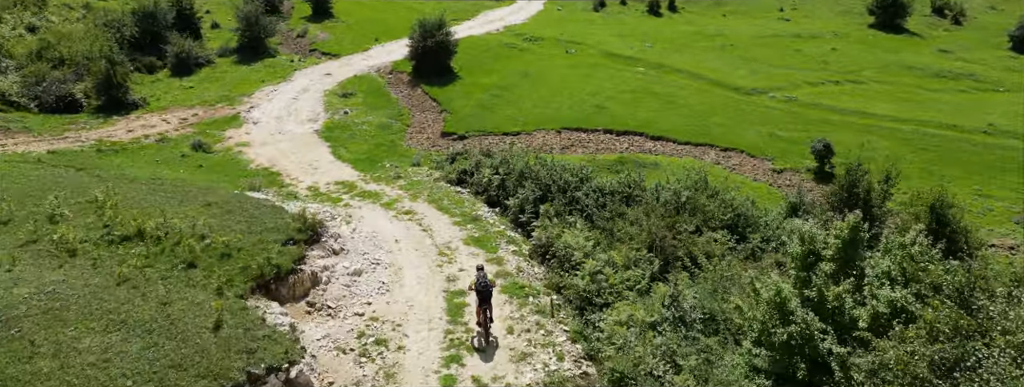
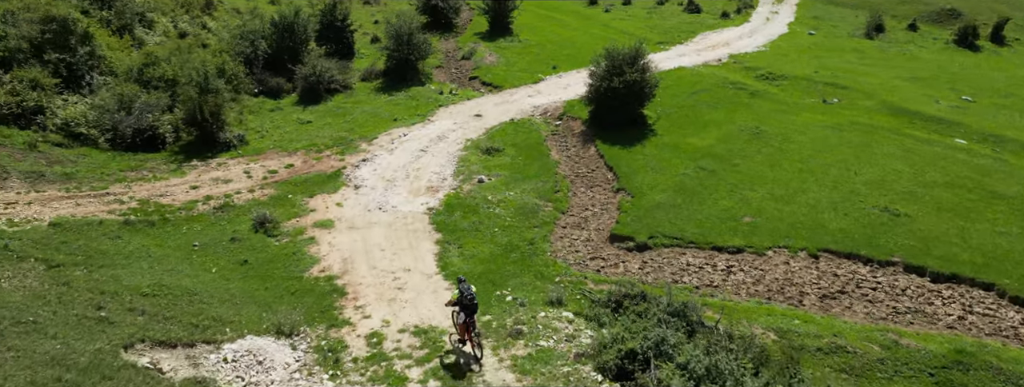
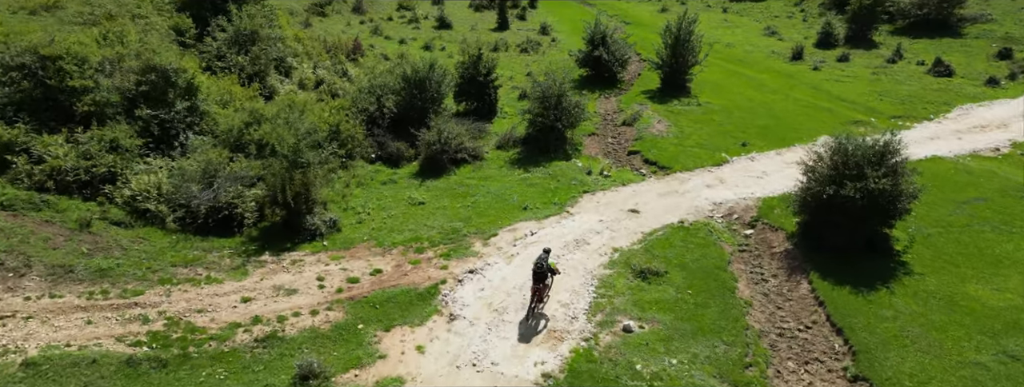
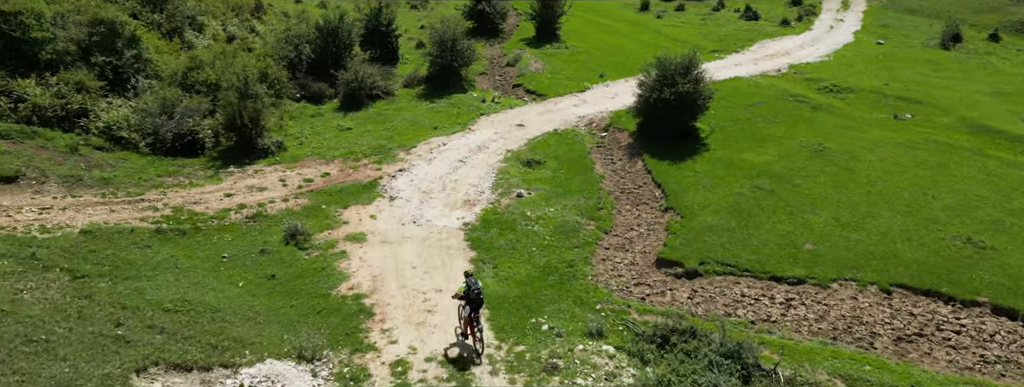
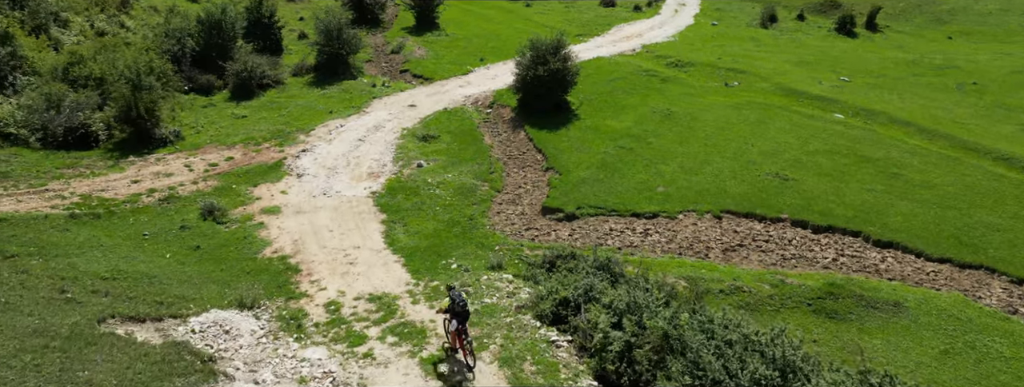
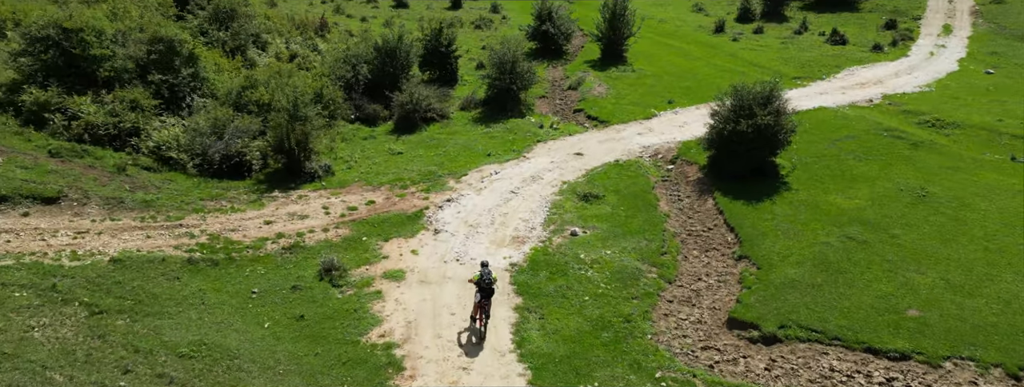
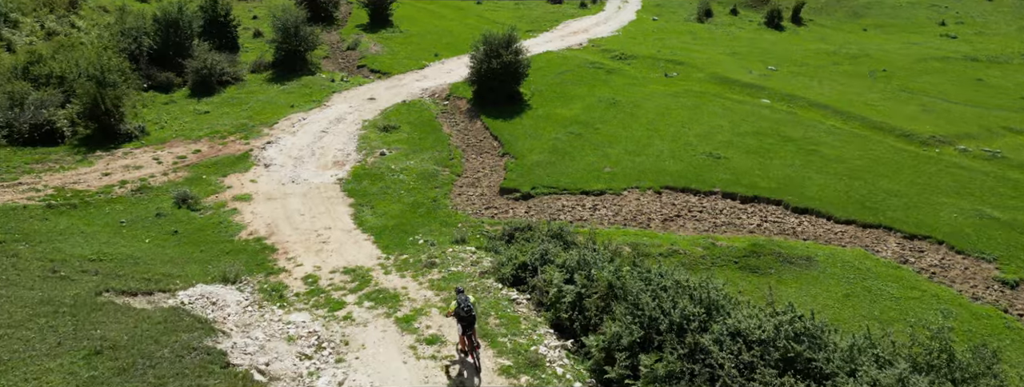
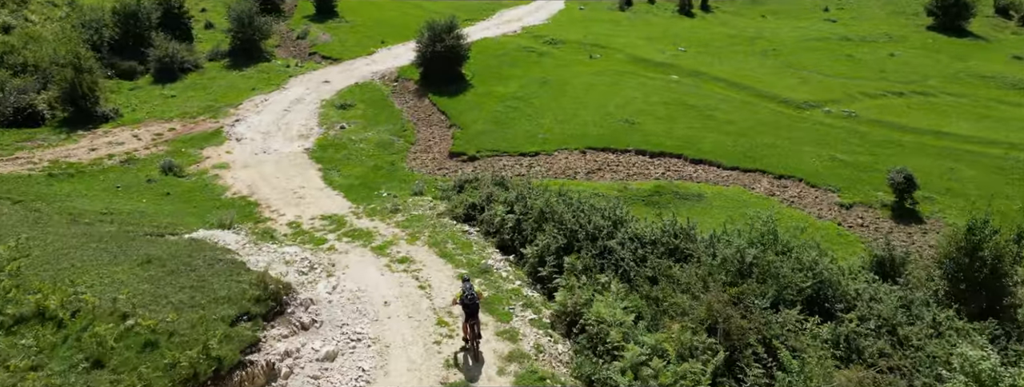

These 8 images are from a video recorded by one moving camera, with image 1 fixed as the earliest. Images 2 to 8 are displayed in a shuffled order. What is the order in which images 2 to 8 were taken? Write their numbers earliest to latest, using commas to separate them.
8, 7, 5, 2, 4, 6, 3
